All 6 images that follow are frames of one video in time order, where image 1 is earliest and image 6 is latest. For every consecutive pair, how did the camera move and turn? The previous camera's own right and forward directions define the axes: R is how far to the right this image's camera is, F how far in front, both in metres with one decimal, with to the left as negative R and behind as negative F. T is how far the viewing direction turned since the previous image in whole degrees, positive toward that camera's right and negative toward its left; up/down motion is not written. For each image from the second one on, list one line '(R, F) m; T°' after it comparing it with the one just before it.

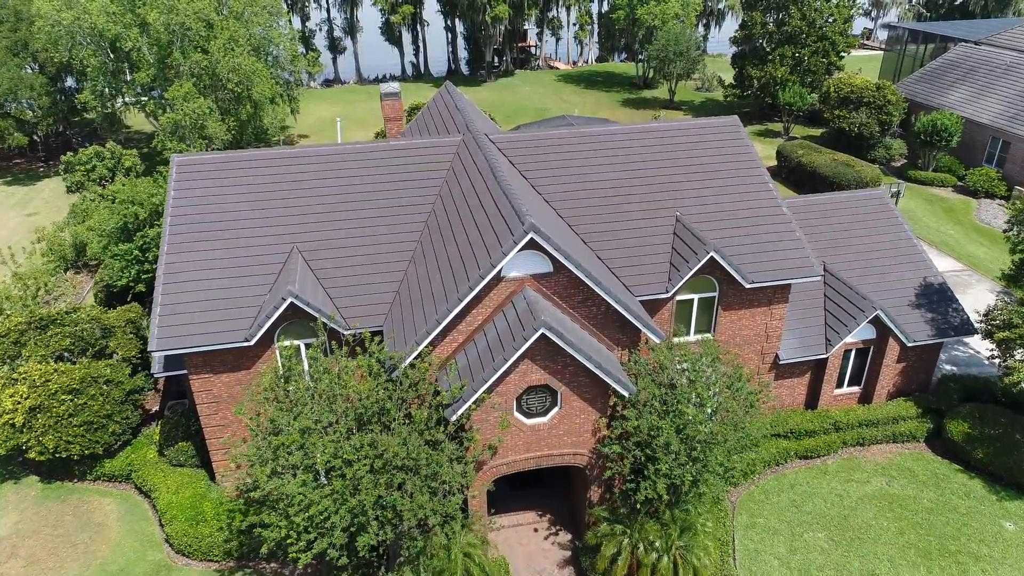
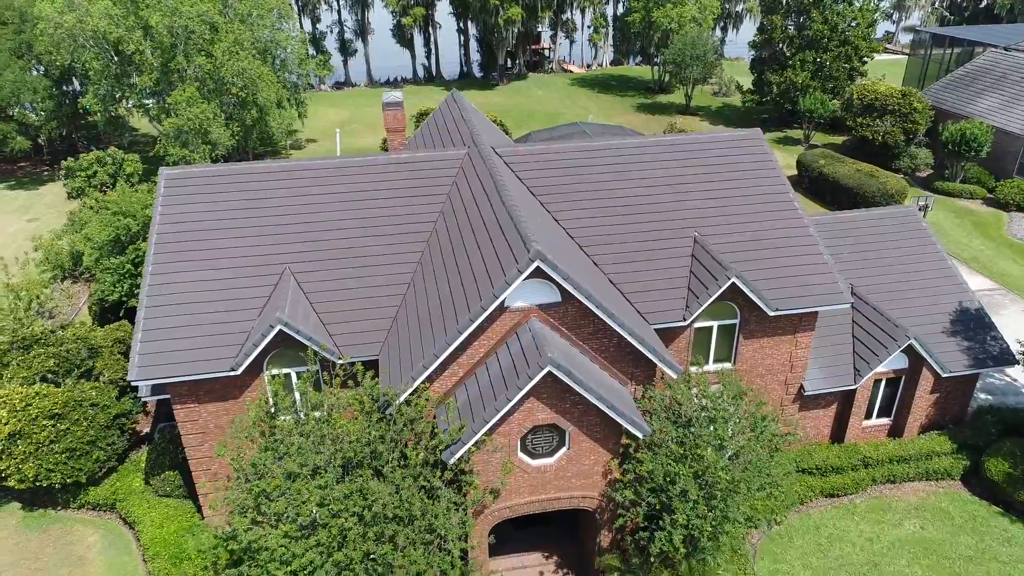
(+0.1, +1.2) m; -1°
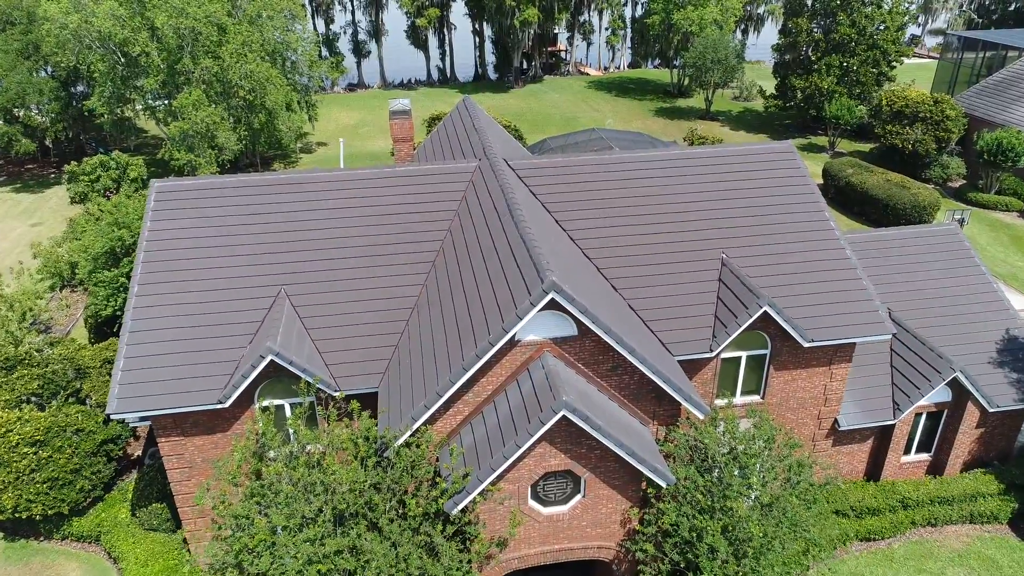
(0.0, +1.3) m; -1°
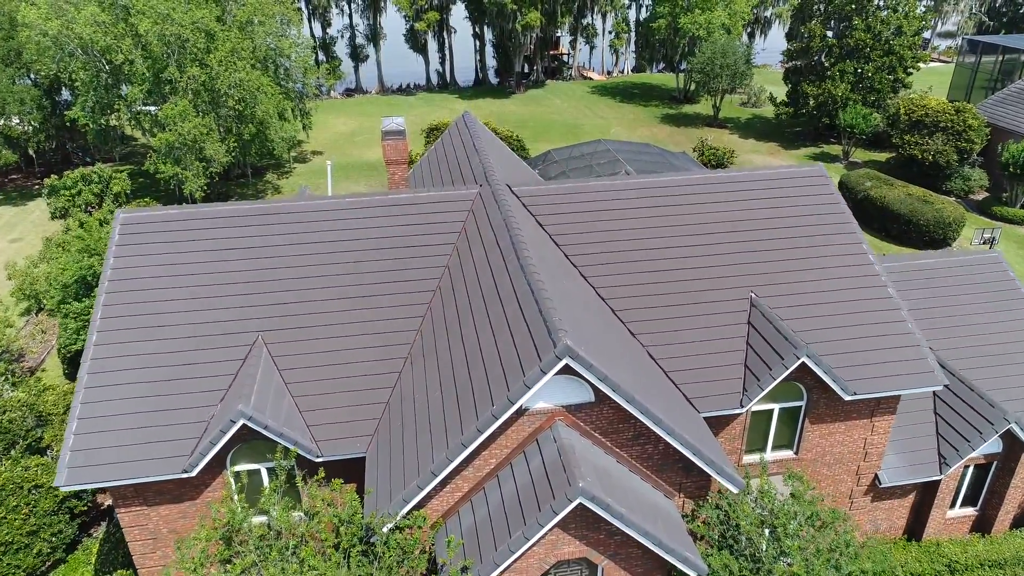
(-0.1, +1.8) m; 0°
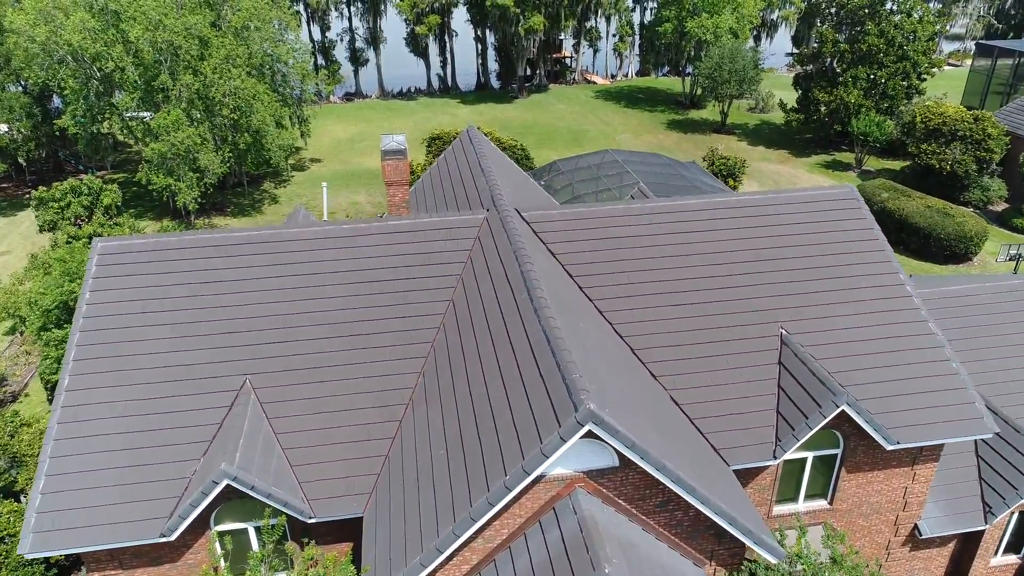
(-0.2, +1.2) m; 0°
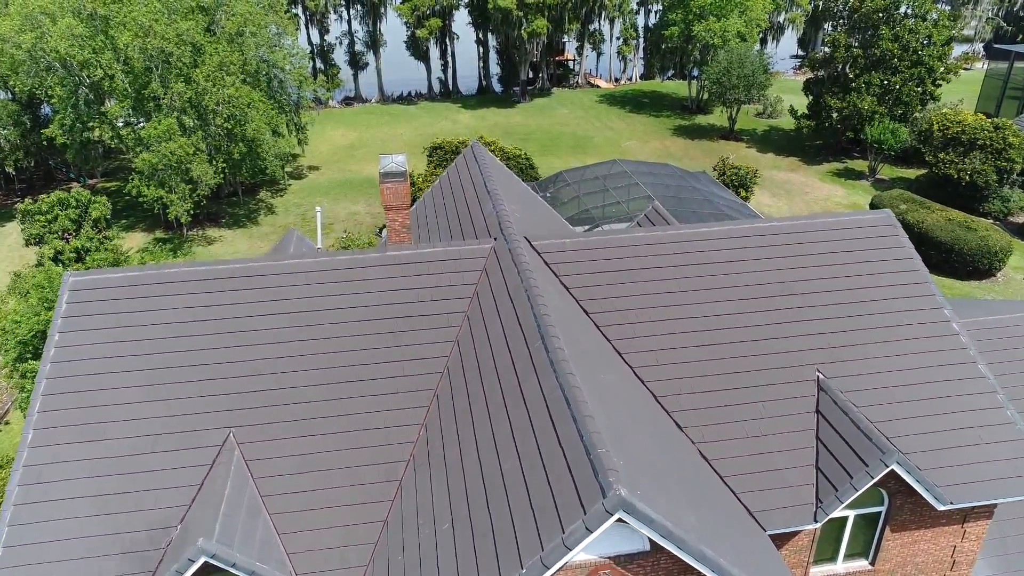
(-0.2, +1.3) m; 0°
